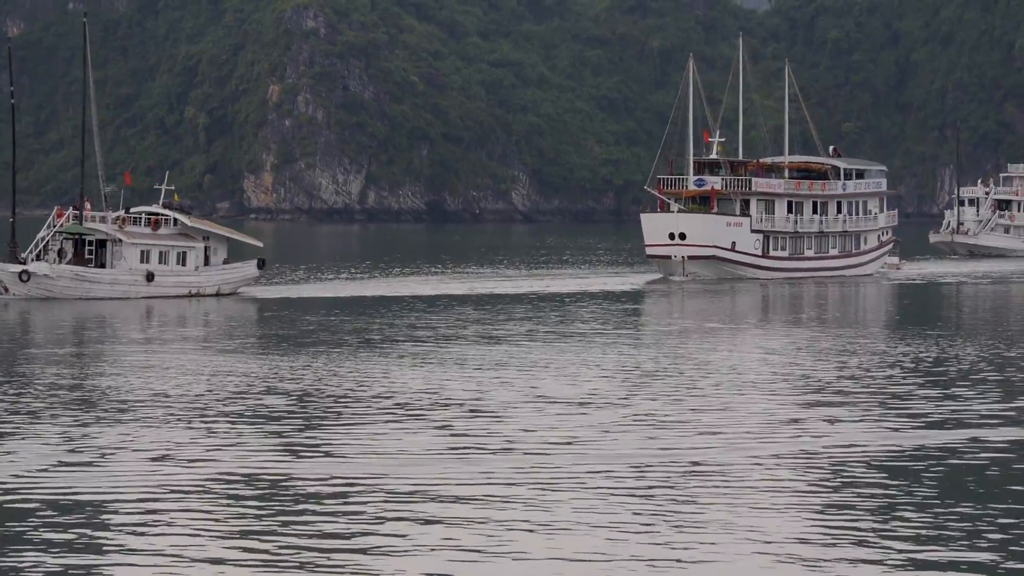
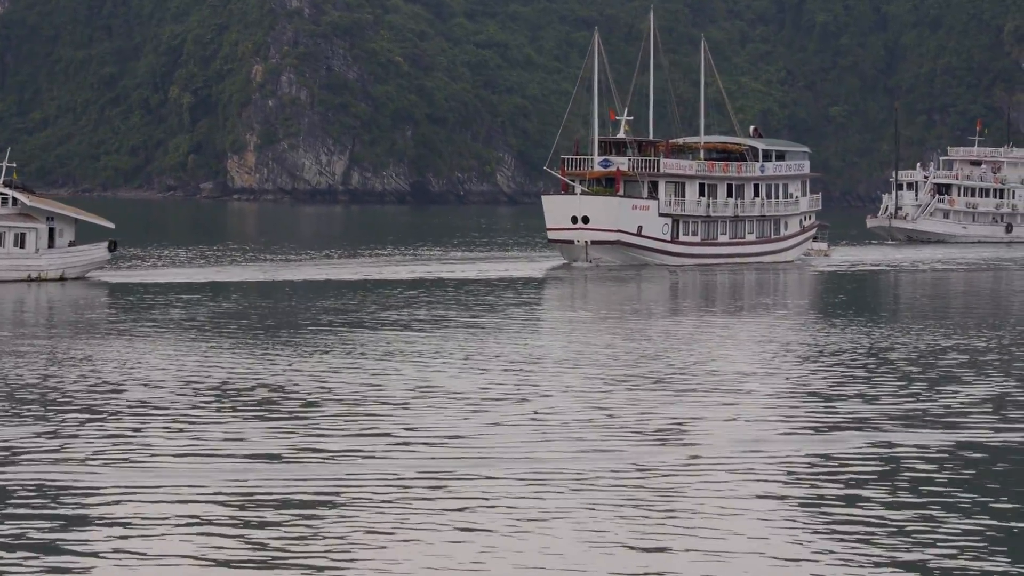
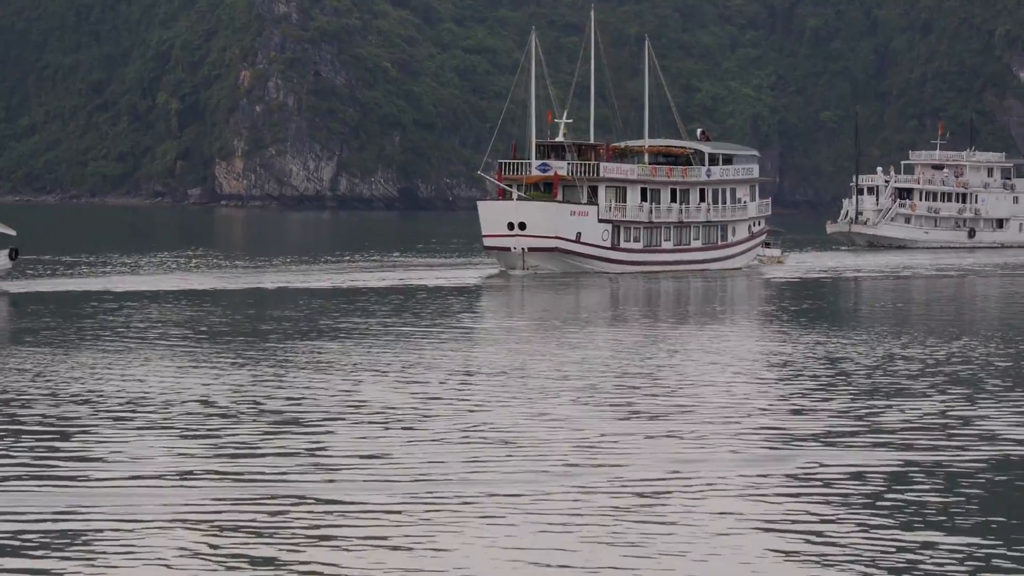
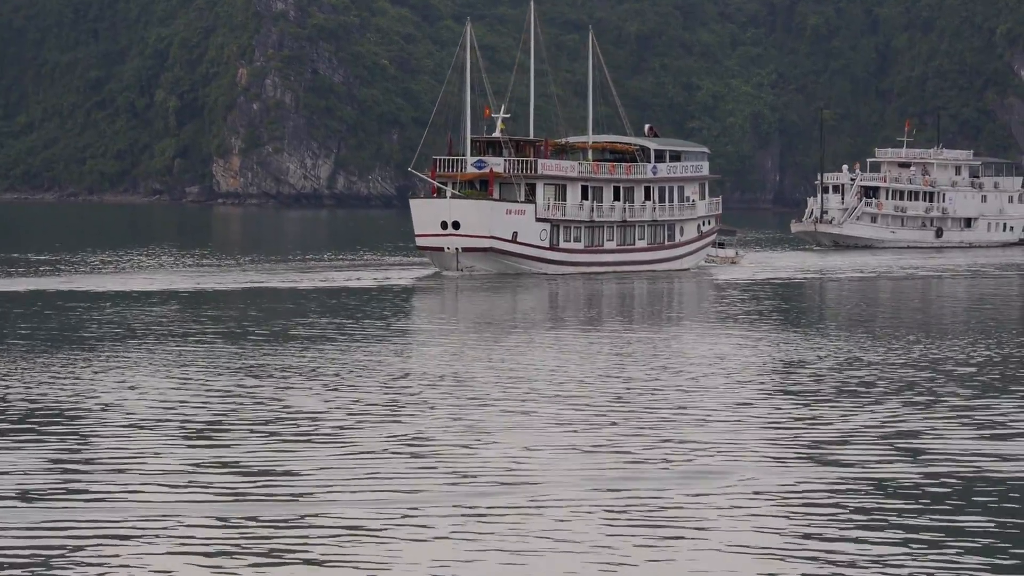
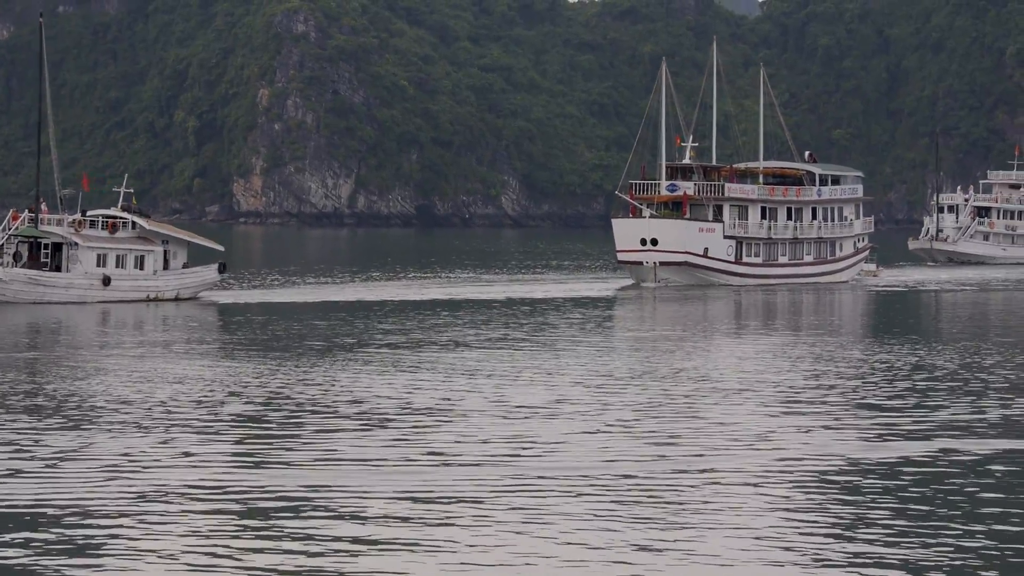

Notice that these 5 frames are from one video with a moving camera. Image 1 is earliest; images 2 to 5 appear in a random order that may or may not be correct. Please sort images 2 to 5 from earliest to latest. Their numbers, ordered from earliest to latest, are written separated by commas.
5, 2, 3, 4
